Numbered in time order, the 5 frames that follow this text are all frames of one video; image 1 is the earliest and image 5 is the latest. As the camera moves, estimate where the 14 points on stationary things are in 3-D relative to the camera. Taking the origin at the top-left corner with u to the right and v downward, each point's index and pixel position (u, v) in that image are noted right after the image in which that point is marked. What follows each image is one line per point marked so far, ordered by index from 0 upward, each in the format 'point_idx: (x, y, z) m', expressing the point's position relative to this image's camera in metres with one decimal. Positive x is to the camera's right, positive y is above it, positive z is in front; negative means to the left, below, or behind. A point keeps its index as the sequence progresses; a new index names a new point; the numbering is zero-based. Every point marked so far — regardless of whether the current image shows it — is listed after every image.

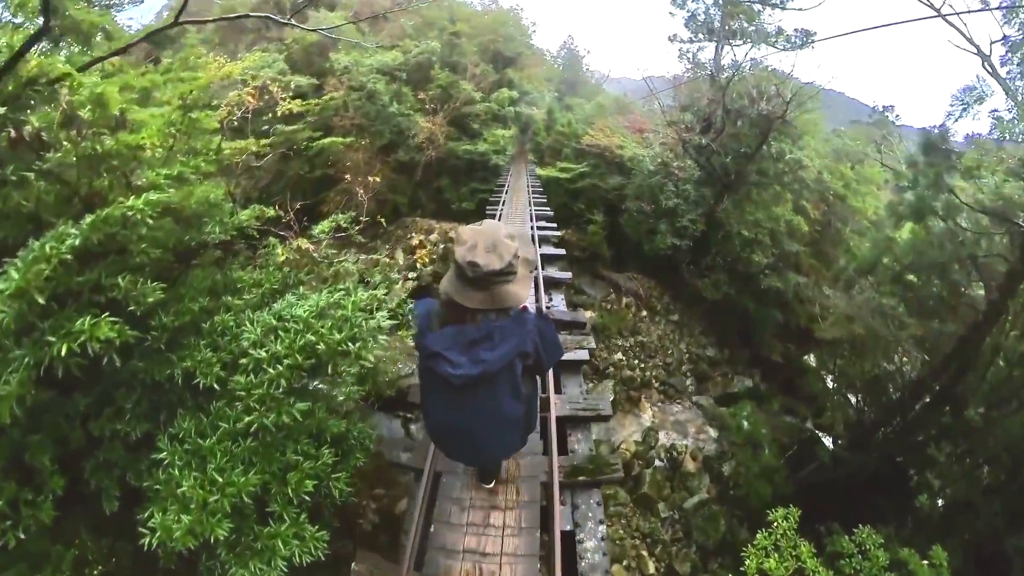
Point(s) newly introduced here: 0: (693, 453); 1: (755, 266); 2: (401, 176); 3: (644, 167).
0: (+3.1, -2.9, +7.1) m
1: (+4.8, +0.4, +8.1) m
2: (-2.5, +2.6, +9.4) m
3: (+2.7, +2.5, +8.6) m
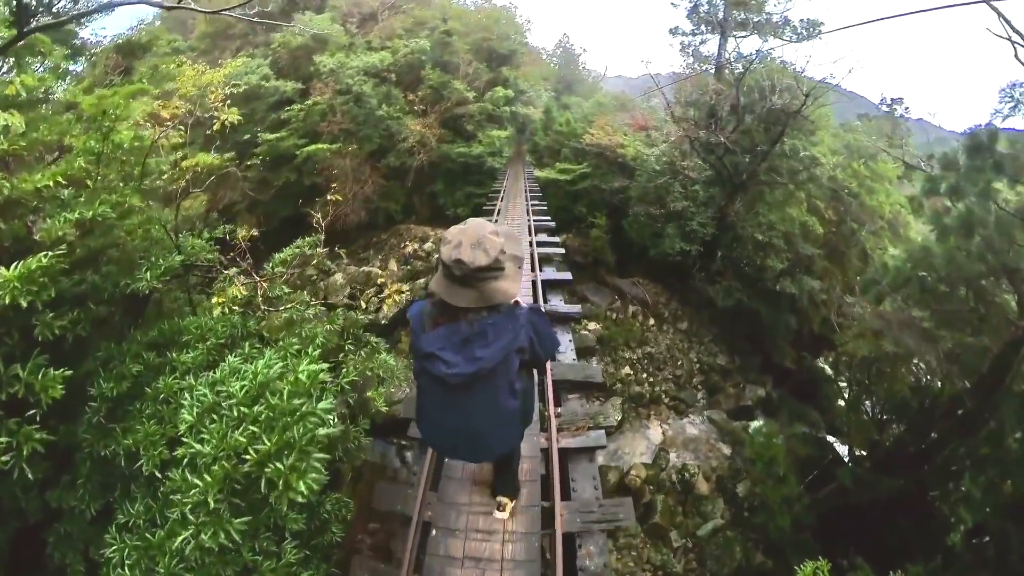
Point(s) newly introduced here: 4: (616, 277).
0: (+3.1, -3.0, +6.8) m
1: (+4.7, +0.3, +7.7) m
2: (-2.6, +2.3, +9.0) m
3: (+2.7, +2.4, +8.2) m
4: (+2.1, +0.2, +8.6) m
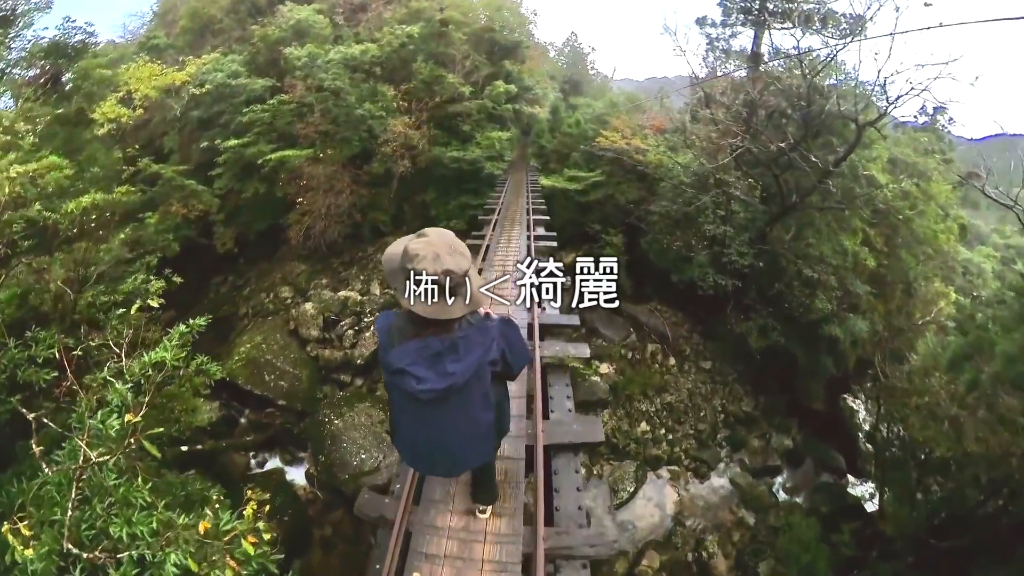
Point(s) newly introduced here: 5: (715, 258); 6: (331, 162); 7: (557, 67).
0: (+3.0, -3.6, +5.7) m
1: (+4.7, -0.4, +6.5) m
2: (-2.5, +1.8, +7.9) m
3: (+2.7, +1.8, +7.0) m
4: (+2.1, -0.3, +7.5) m
5: (+3.3, +0.5, +6.7) m
6: (-3.2, +2.2, +7.4) m
7: (+1.2, +5.9, +11.1) m
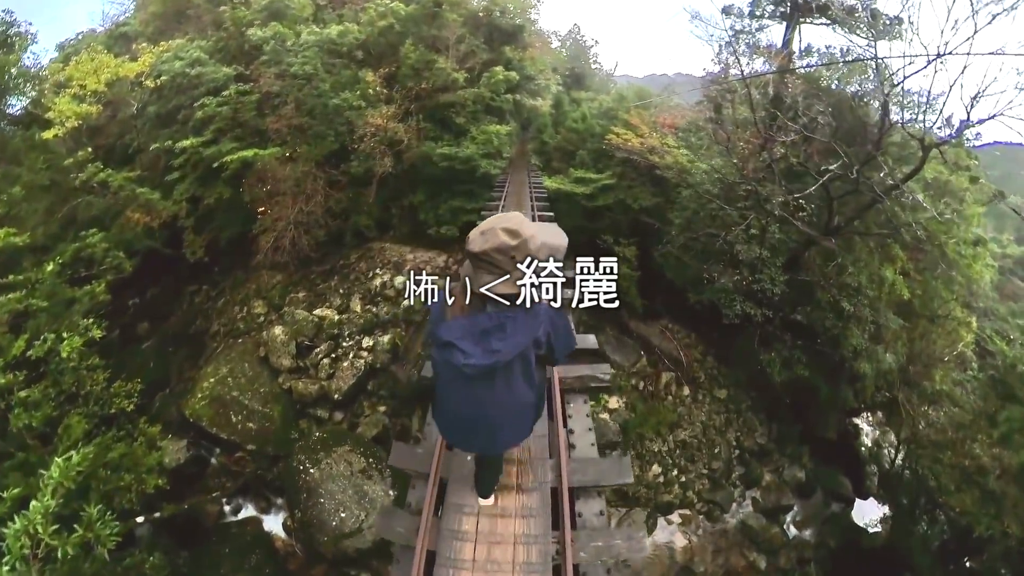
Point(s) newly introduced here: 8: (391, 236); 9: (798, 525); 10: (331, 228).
0: (+3.0, -4.0, +5.3) m
1: (+4.7, -0.7, +5.9) m
2: (-2.5, +1.6, +7.2) m
3: (+2.7, +1.5, +6.2) m
4: (+2.1, -0.6, +6.8) m
5: (+3.3, +0.1, +6.0) m
6: (-3.2, +1.9, +6.6) m
7: (+1.2, +5.8, +10.1) m
8: (-2.1, +0.9, +7.4) m
9: (+4.5, -3.6, +6.4) m
10: (-3.0, +1.0, +7.1) m
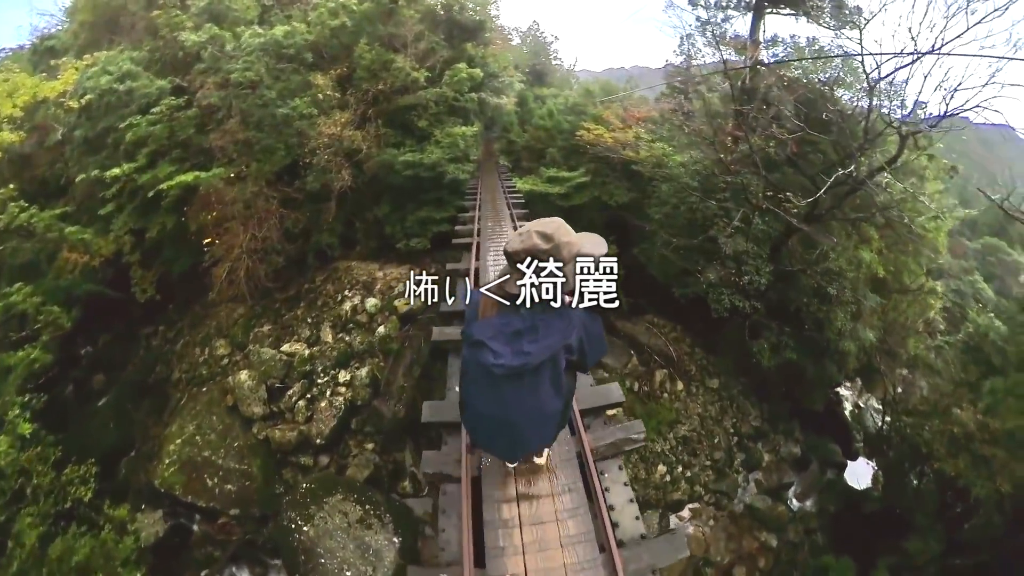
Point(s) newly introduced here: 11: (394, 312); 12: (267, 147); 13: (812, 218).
0: (+3.3, -3.9, +5.4) m
1: (+4.6, -0.5, +6.0) m
2: (-2.9, +1.1, +6.6) m
3: (+2.3, +1.5, +6.1) m
4: (+1.9, -0.6, +6.8) m
5: (+3.1, +0.2, +6.0) m
6: (-3.6, +1.4, +6.0) m
7: (+0.2, +5.8, +9.7) m
8: (-2.5, +0.5, +7.0) m
9: (+4.6, -3.4, +6.6) m
10: (-3.4, +0.5, +6.6) m
11: (-1.7, -0.4, +6.2) m
12: (-3.4, +1.9, +6.0) m
13: (+4.0, +1.1, +5.8) m
